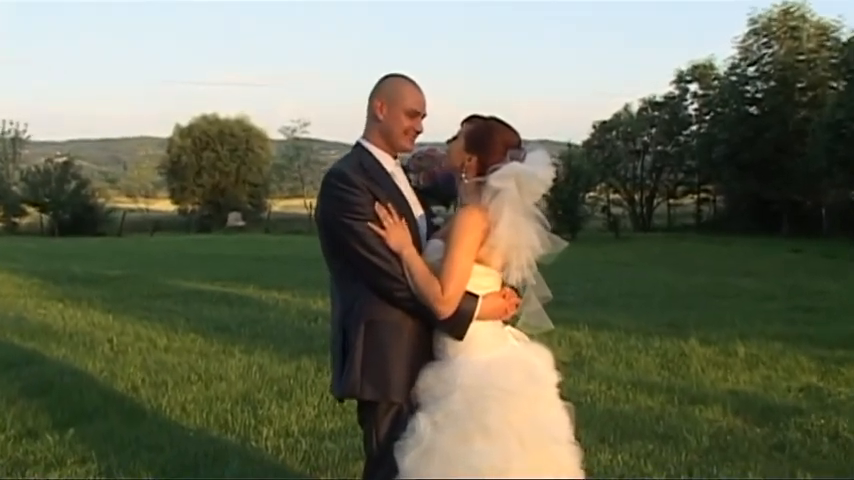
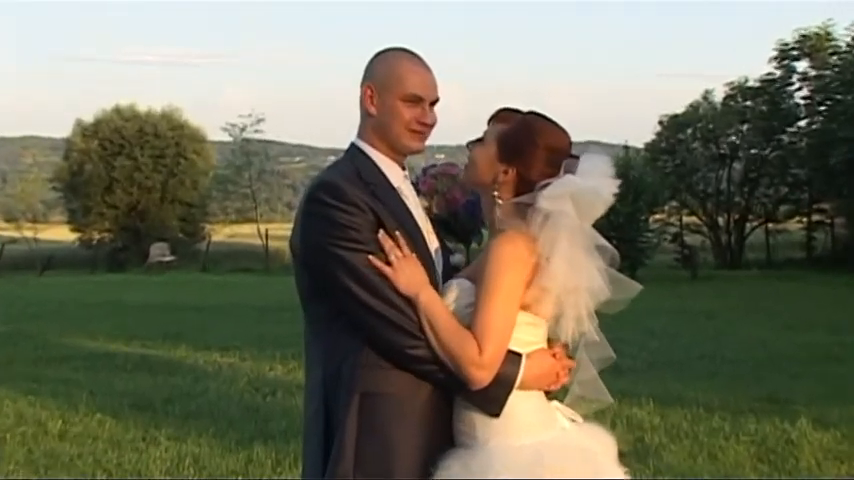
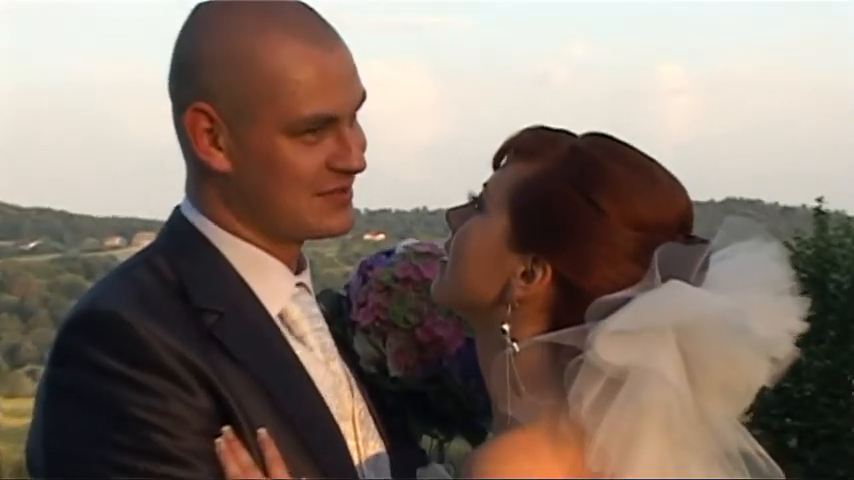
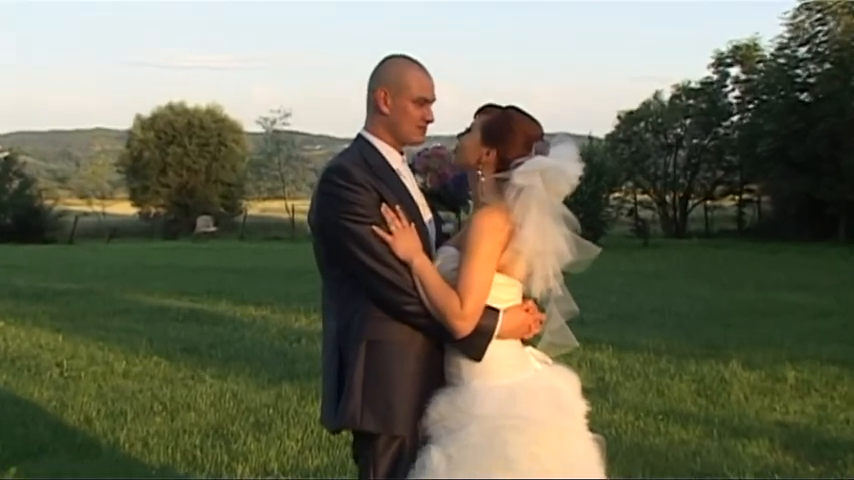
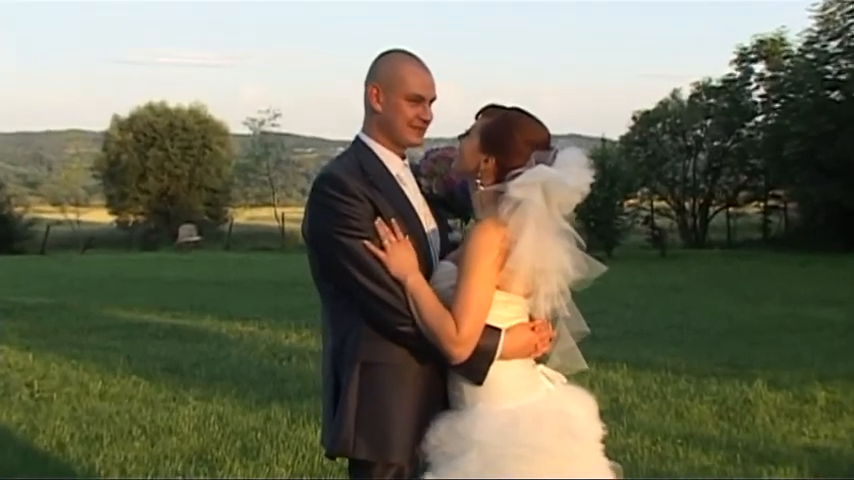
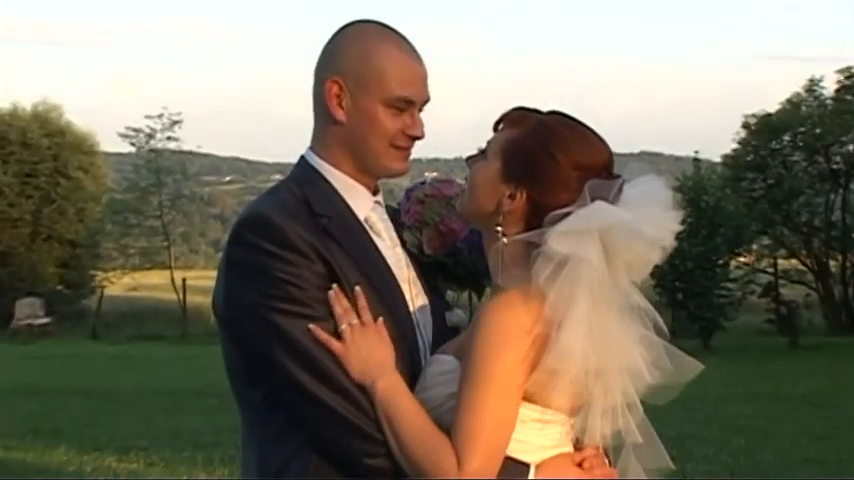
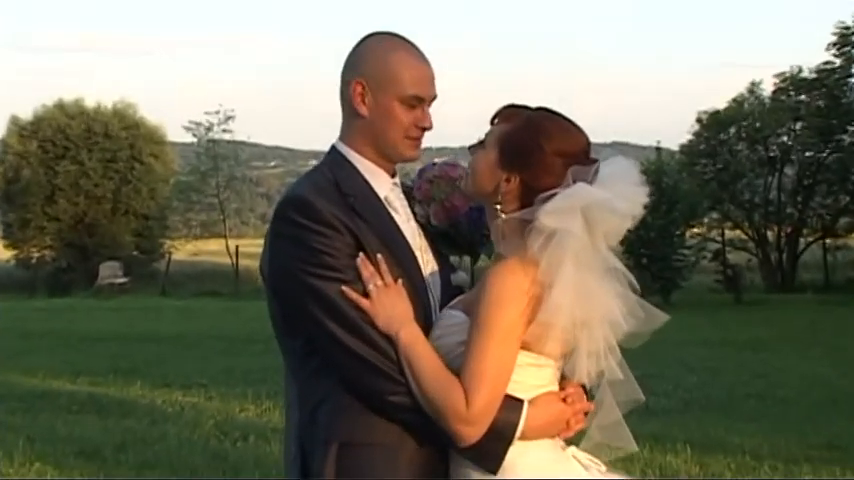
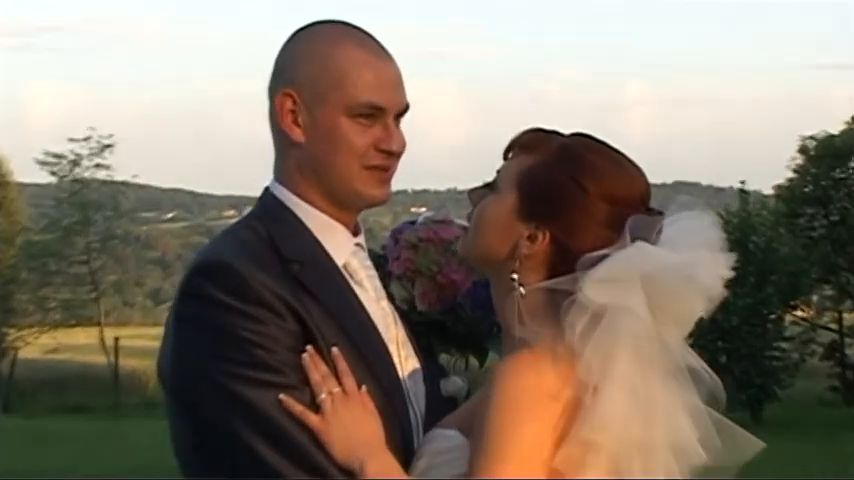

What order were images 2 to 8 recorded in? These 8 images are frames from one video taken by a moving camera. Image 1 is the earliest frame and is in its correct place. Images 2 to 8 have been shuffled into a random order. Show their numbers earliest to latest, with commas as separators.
4, 5, 2, 7, 6, 8, 3
